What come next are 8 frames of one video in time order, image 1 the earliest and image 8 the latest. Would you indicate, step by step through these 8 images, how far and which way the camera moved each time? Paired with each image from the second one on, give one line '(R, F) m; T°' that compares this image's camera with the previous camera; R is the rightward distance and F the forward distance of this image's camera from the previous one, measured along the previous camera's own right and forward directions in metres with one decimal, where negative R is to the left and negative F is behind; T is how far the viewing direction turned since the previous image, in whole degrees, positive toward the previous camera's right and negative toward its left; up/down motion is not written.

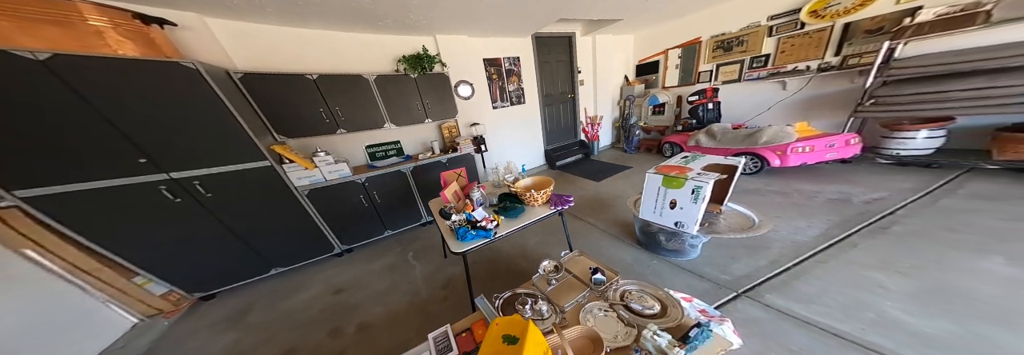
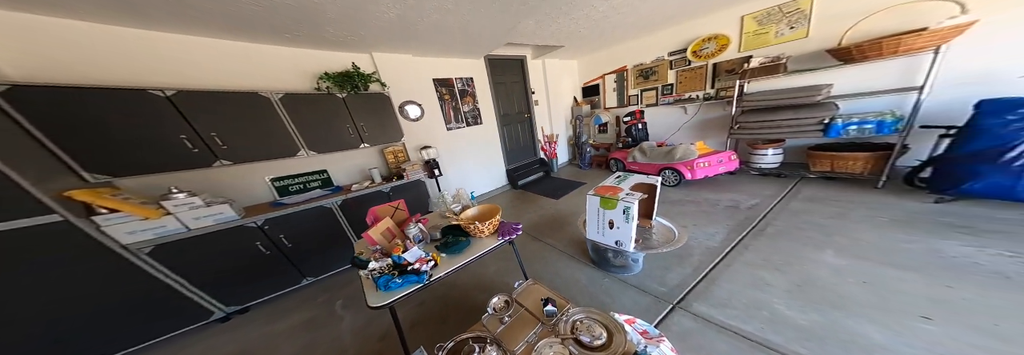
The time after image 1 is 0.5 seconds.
(+0.1, 0.0) m; +8°
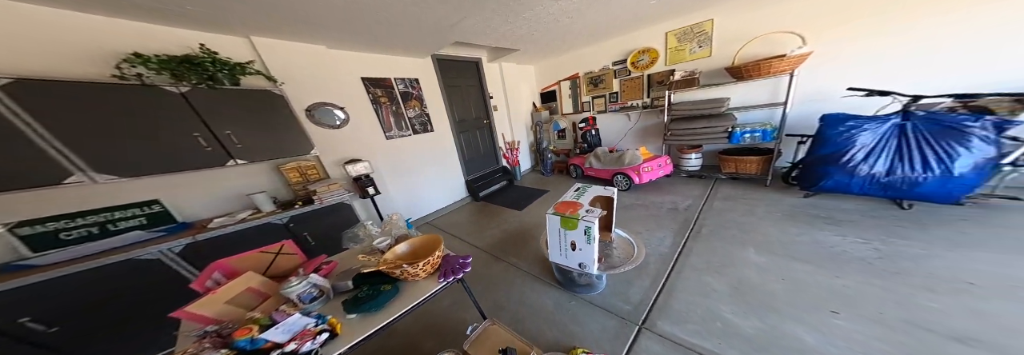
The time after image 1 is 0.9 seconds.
(+0.1, +0.2) m; +9°
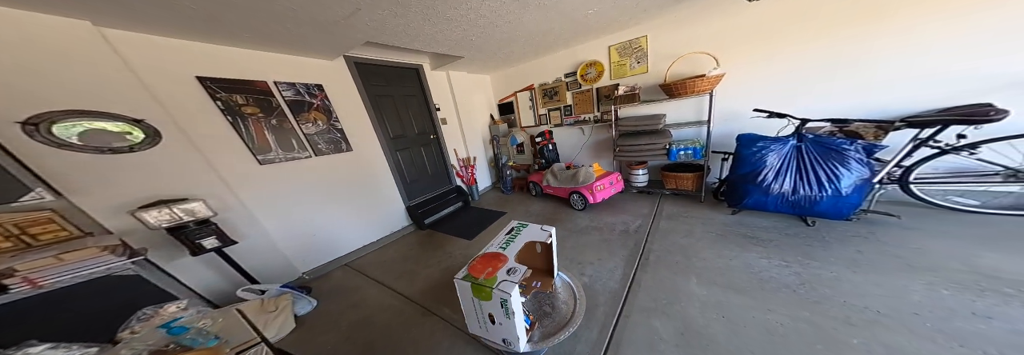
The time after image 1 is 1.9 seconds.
(+0.3, +0.3) m; +8°
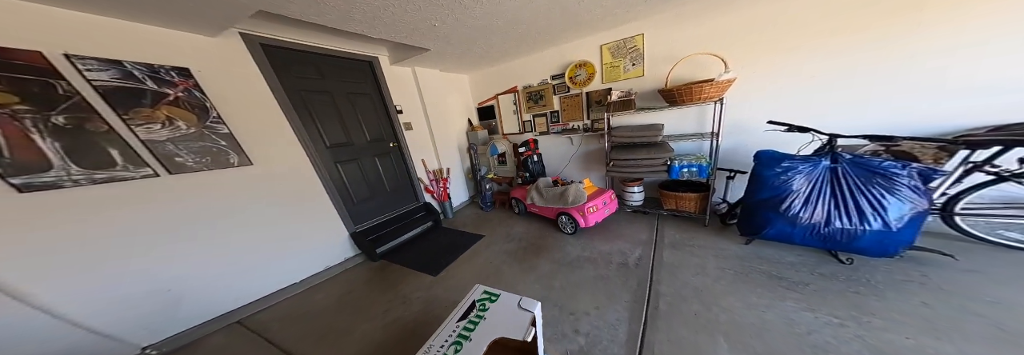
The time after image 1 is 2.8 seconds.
(+0.1, +0.4) m; +4°
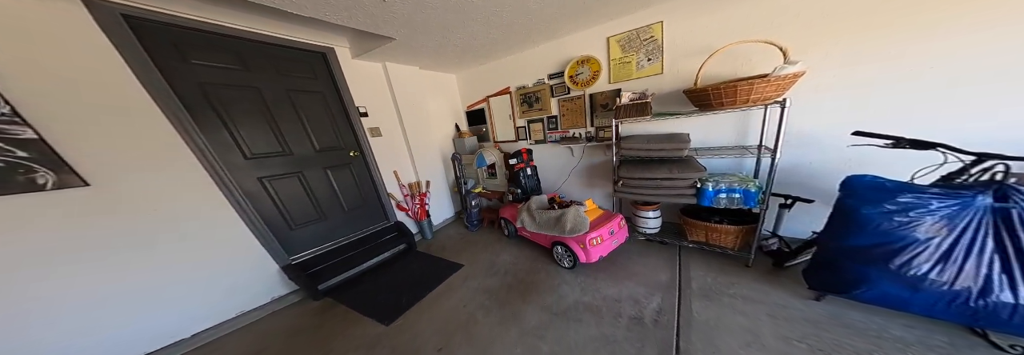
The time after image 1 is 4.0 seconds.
(+0.2, +0.4) m; -1°
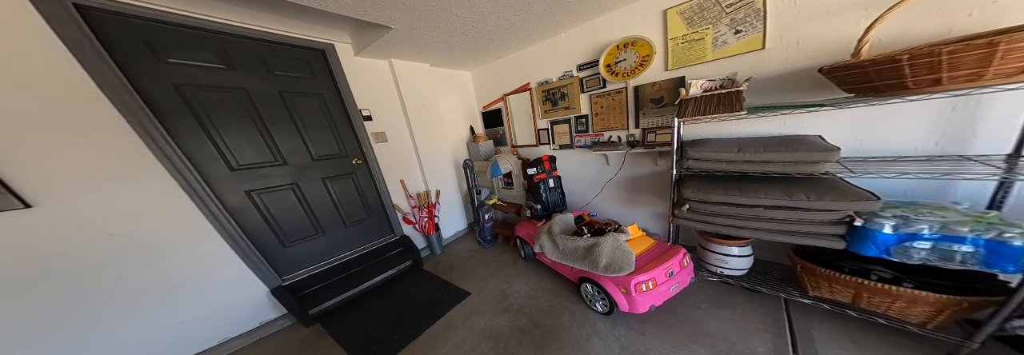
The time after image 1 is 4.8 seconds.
(+0.1, +0.4) m; -7°
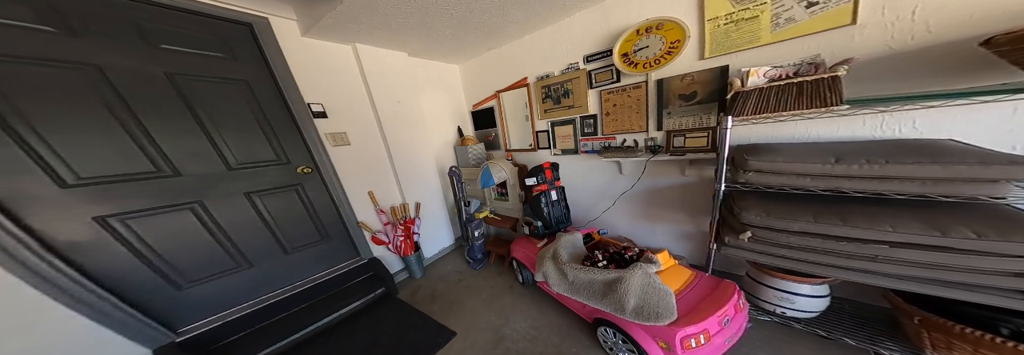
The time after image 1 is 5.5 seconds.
(0.0, +0.3) m; +3°
